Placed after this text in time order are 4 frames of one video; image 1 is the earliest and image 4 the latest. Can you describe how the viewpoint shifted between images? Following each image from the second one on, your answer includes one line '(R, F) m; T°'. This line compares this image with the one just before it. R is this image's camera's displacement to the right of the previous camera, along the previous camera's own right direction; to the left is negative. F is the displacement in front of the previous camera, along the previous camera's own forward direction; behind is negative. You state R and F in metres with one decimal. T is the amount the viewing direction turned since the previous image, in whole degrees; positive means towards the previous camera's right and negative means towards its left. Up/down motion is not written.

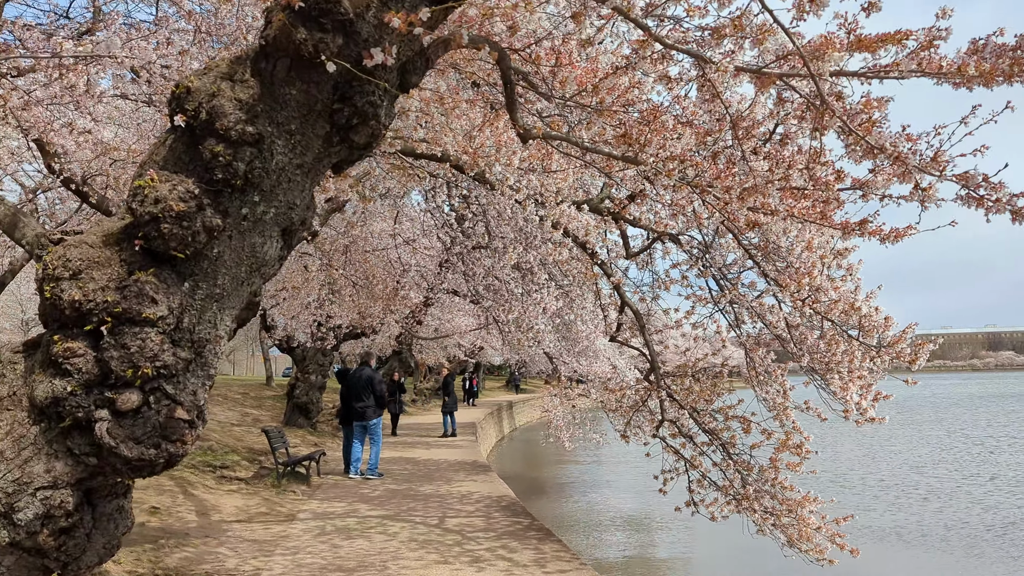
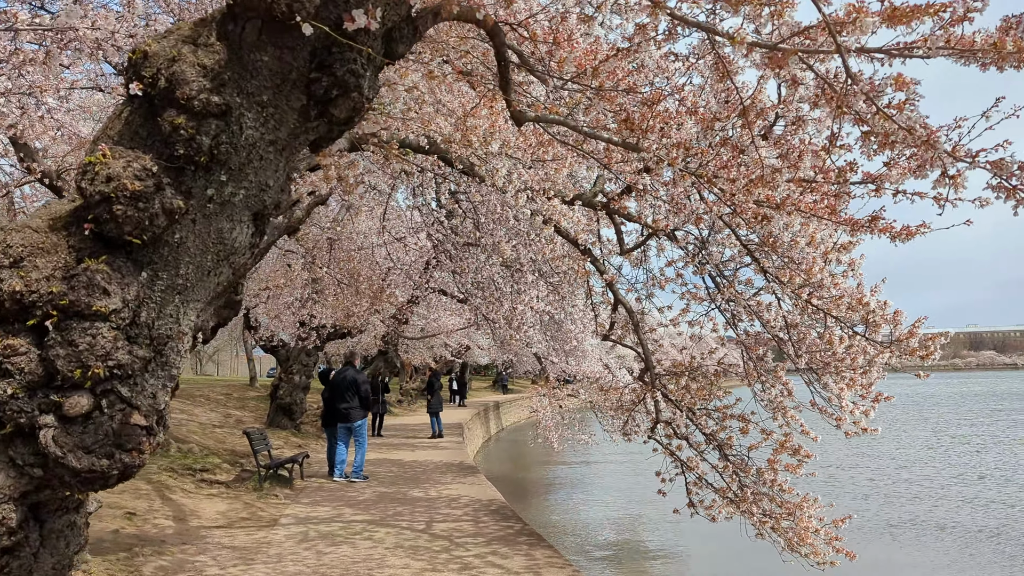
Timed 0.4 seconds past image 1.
(0.0, +0.2) m; +1°
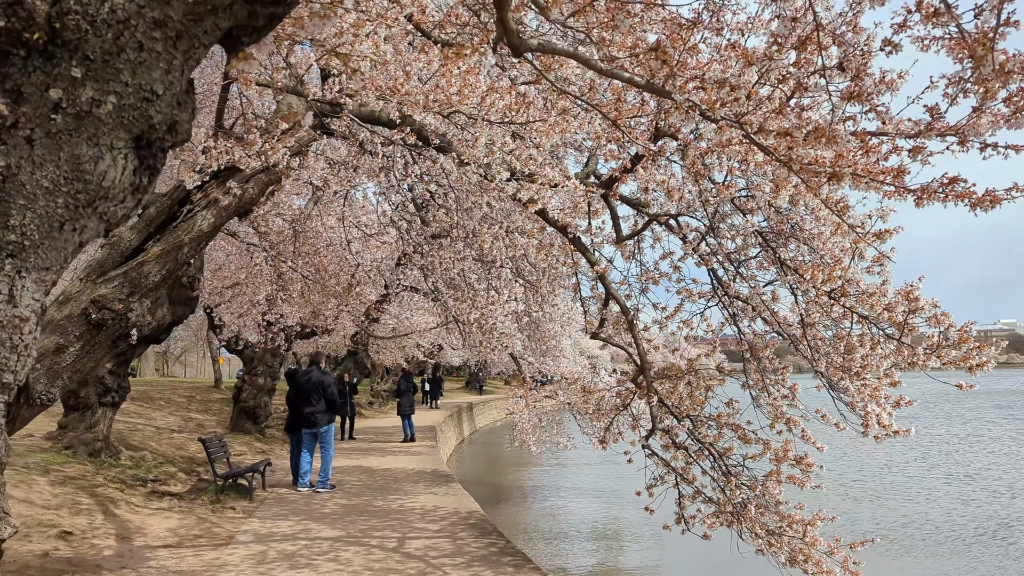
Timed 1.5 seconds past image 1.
(-0.1, +0.6) m; +2°
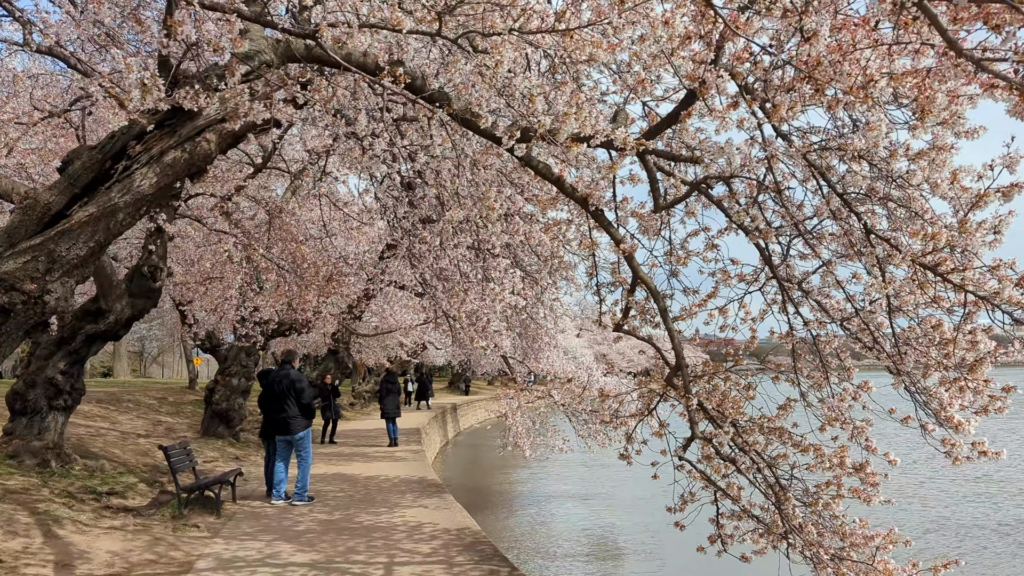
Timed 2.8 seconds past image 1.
(-0.2, +0.9) m; +1°
